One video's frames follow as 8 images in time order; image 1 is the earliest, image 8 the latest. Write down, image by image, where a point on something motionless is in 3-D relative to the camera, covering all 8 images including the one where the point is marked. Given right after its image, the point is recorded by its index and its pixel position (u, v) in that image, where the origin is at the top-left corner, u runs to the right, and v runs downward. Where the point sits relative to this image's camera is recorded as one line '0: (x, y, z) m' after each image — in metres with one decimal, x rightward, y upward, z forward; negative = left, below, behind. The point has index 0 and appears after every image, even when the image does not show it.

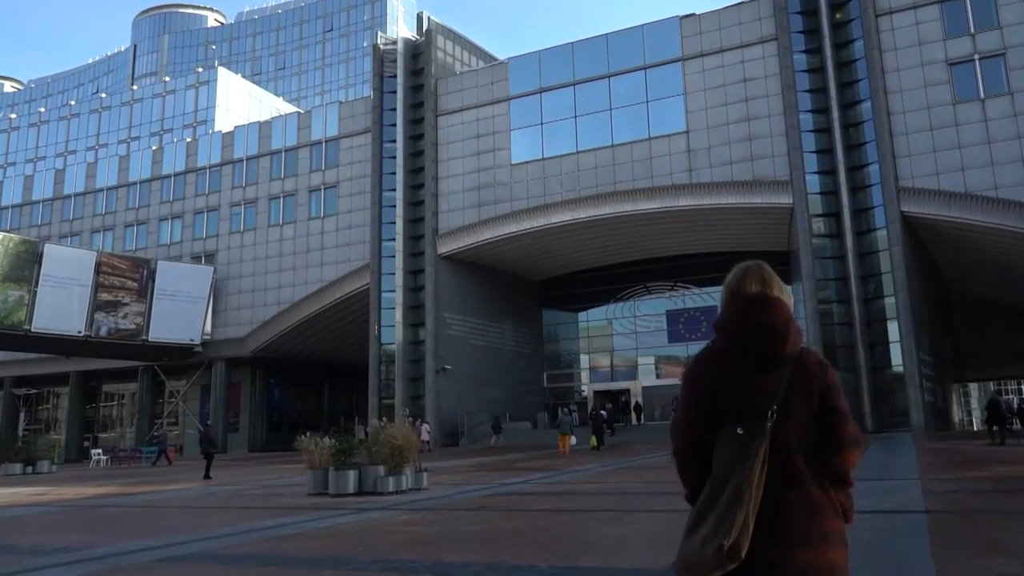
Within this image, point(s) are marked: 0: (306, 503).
0: (-3.0, -3.1, +11.5) m
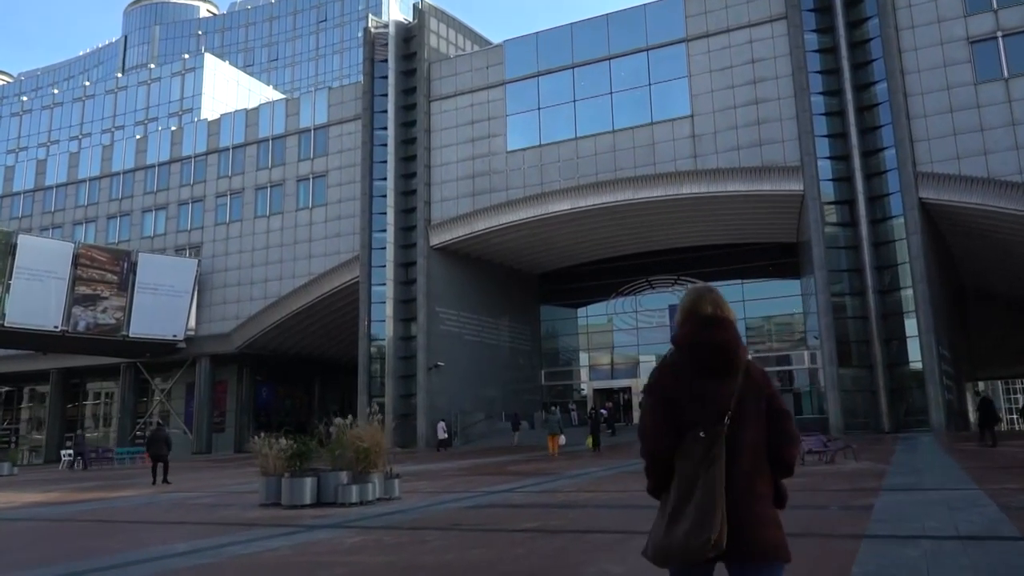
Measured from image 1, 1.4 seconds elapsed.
0: (-3.2, -2.8, +9.8) m
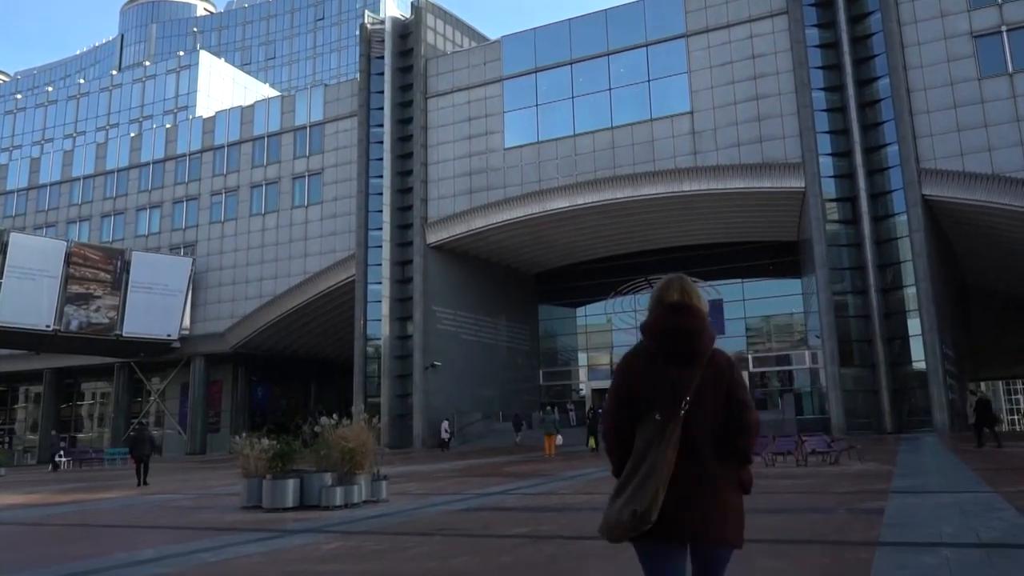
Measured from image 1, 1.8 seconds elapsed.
0: (-3.3, -2.7, +9.3) m
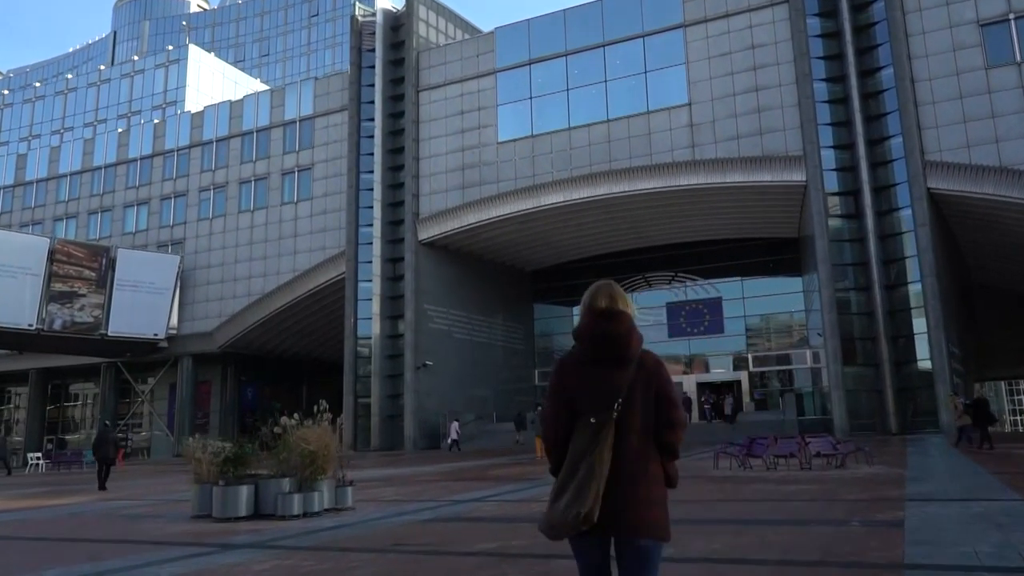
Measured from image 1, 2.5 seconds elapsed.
0: (-3.5, -2.5, +8.4) m
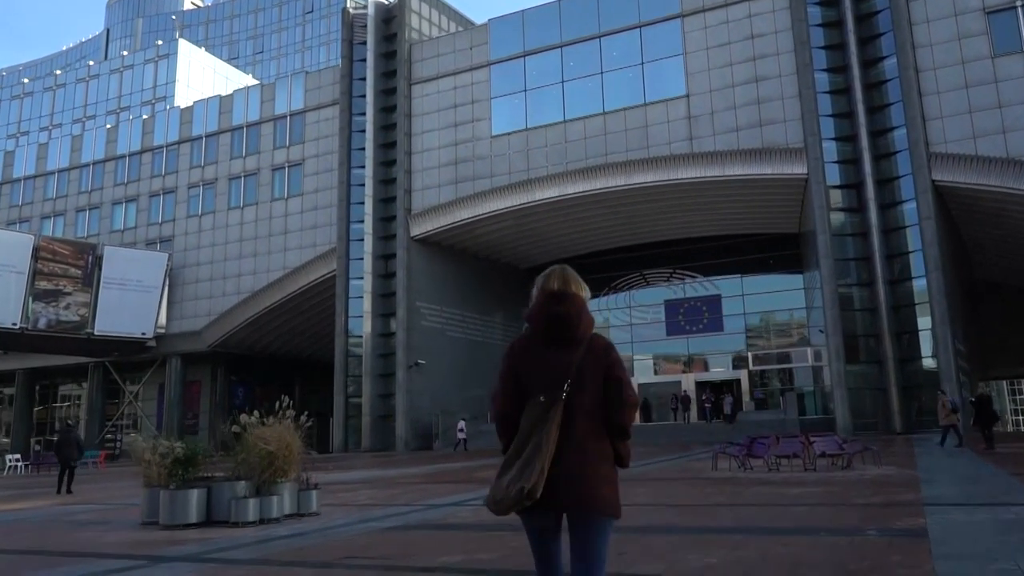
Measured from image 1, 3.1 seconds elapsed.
0: (-3.7, -2.4, +7.6) m
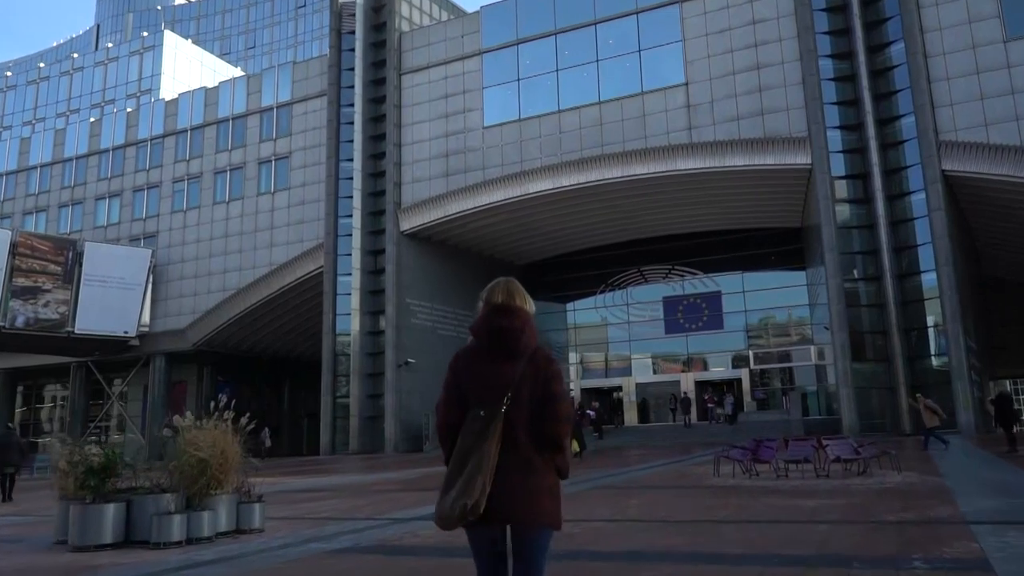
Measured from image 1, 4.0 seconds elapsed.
0: (-4.0, -2.2, +6.5) m
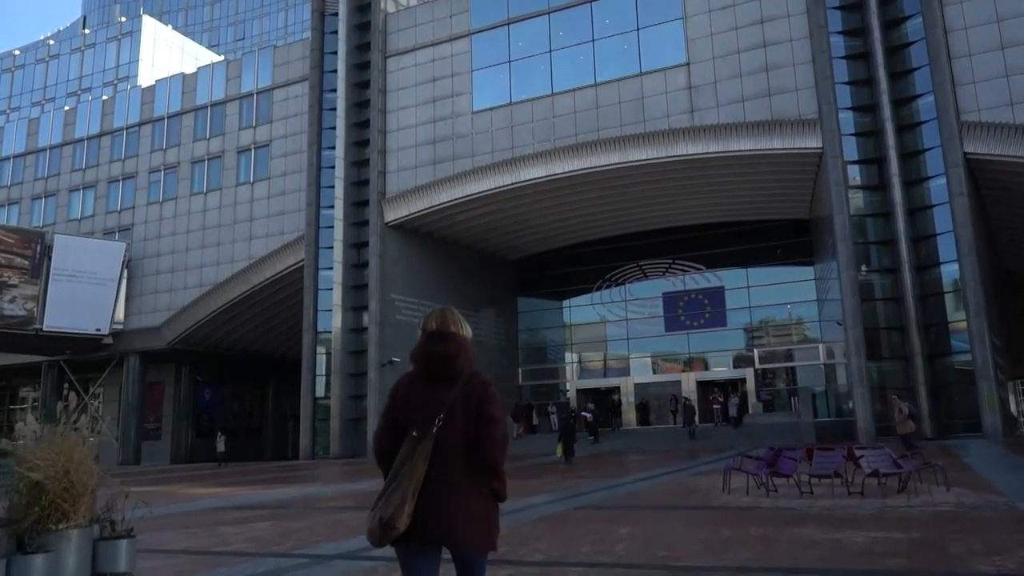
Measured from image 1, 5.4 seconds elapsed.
0: (-4.4, -2.0, +4.6) m
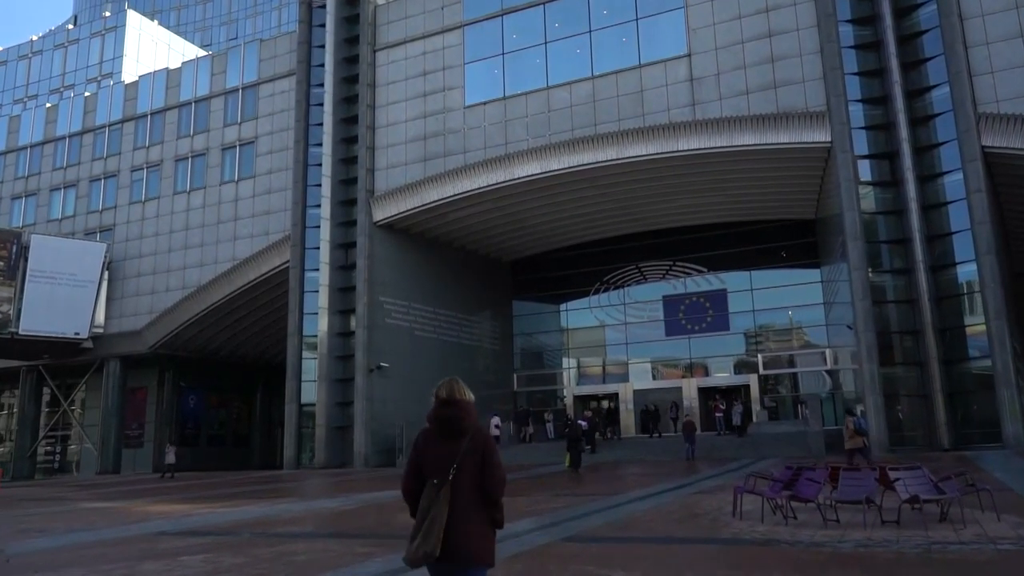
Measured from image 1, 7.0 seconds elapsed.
0: (-4.6, -1.9, +3.3) m
